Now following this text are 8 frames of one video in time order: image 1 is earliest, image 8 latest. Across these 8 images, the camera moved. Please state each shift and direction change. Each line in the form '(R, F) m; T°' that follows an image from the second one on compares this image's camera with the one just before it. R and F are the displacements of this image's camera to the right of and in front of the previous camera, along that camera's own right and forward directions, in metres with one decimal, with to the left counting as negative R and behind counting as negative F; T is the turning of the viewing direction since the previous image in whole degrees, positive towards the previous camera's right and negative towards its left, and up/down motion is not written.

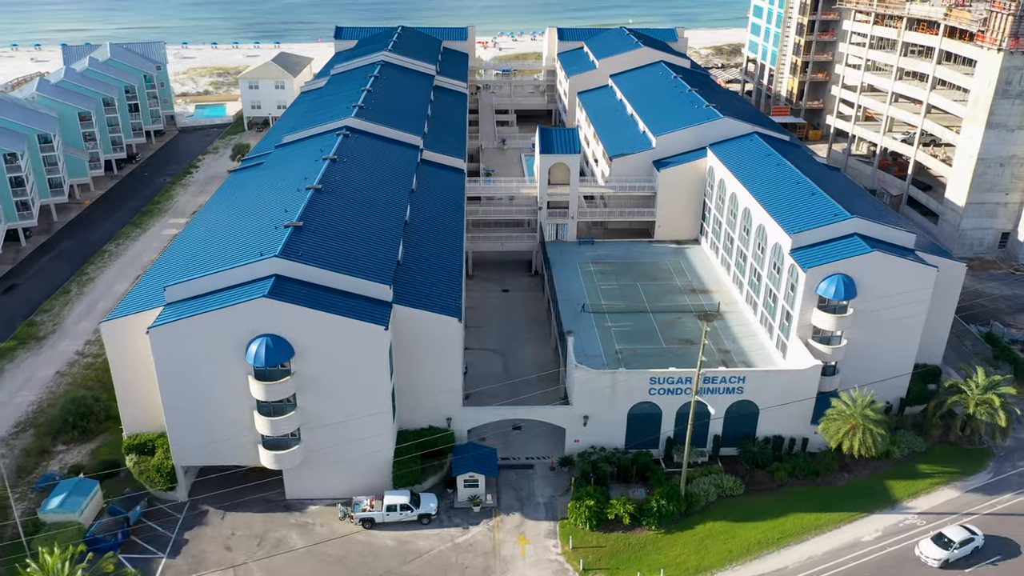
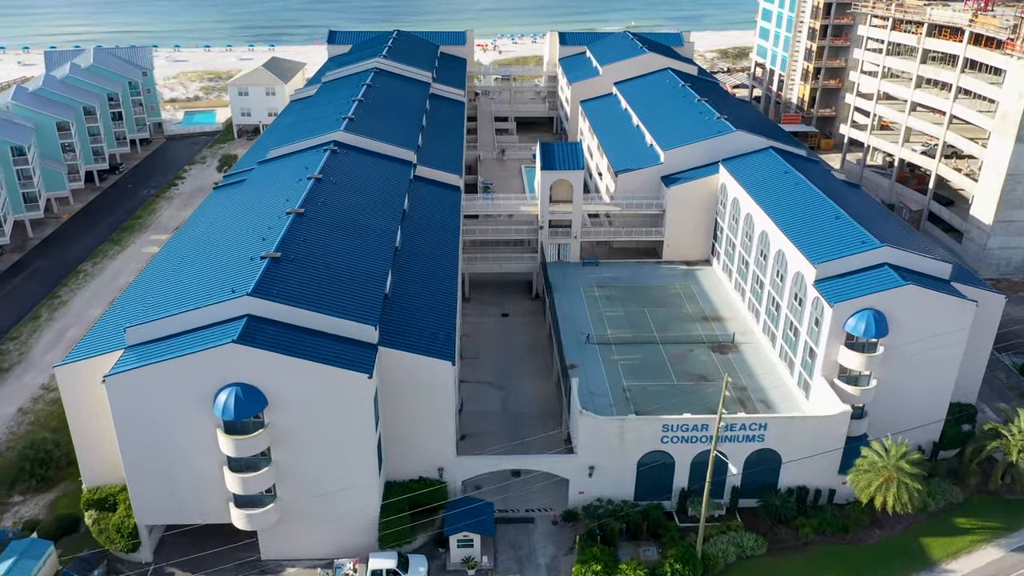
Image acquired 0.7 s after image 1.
(+0.1, +3.6) m; 0°
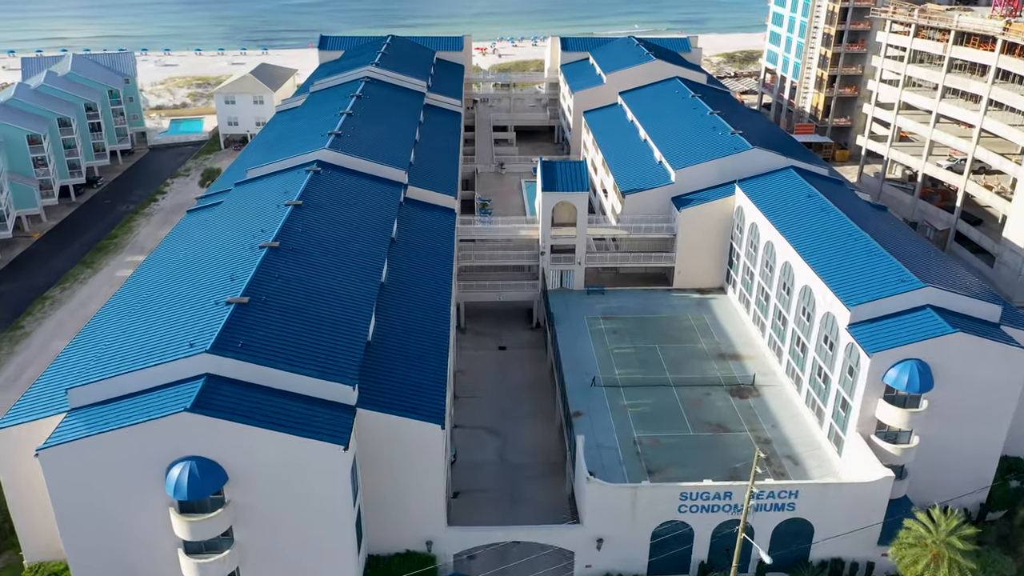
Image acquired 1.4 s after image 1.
(+0.1, +4.2) m; 0°
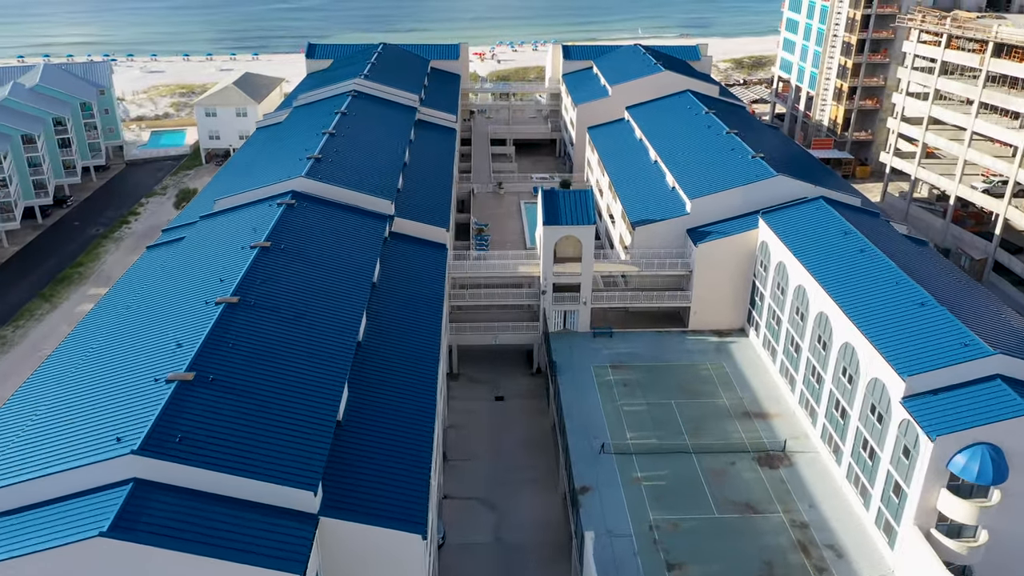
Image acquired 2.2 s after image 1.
(+0.1, +5.2) m; 0°
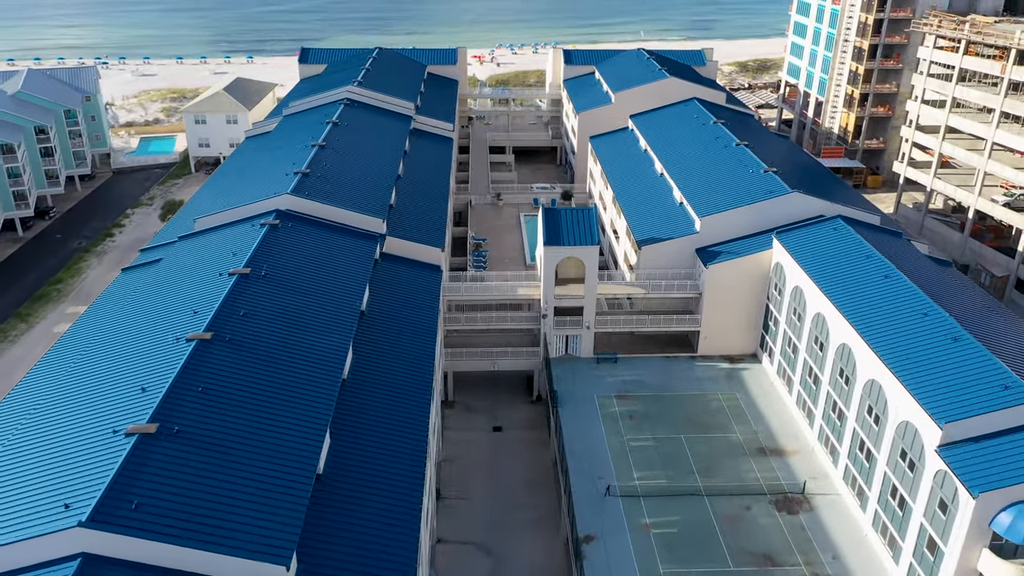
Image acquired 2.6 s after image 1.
(+0.1, +2.7) m; 0°
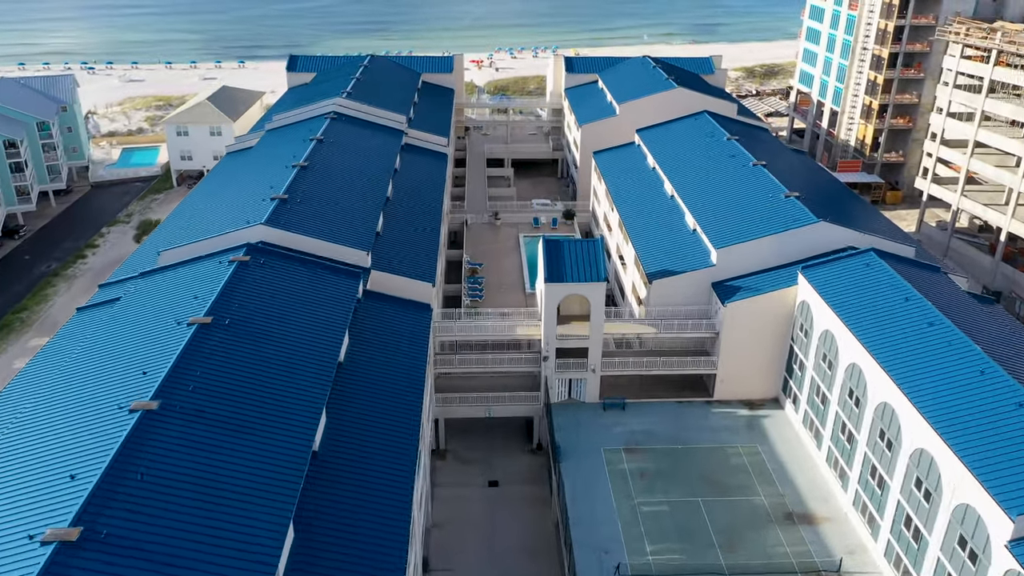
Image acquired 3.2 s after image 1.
(+0.1, +4.1) m; 0°
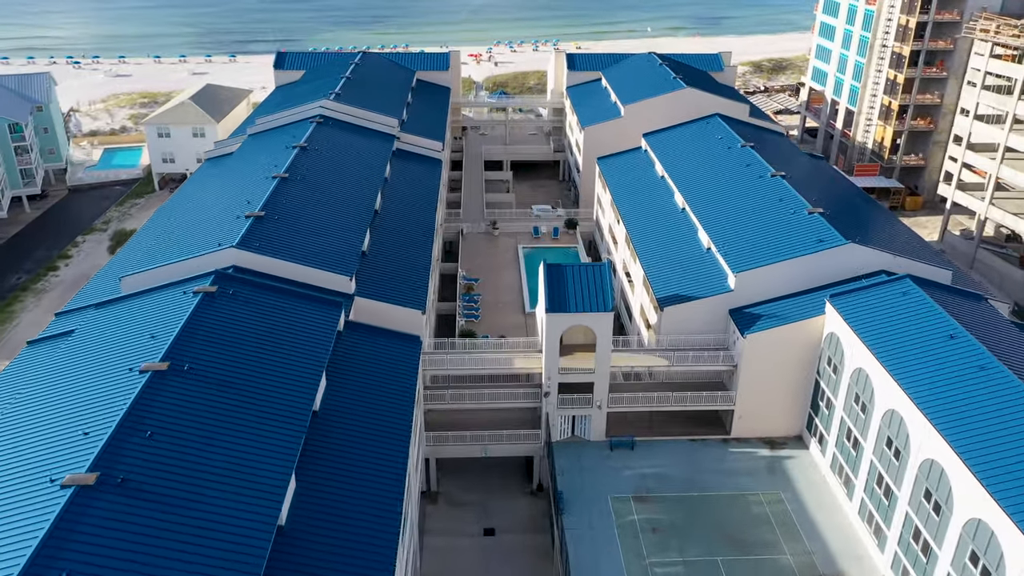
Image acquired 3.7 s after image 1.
(+0.1, +3.7) m; 0°
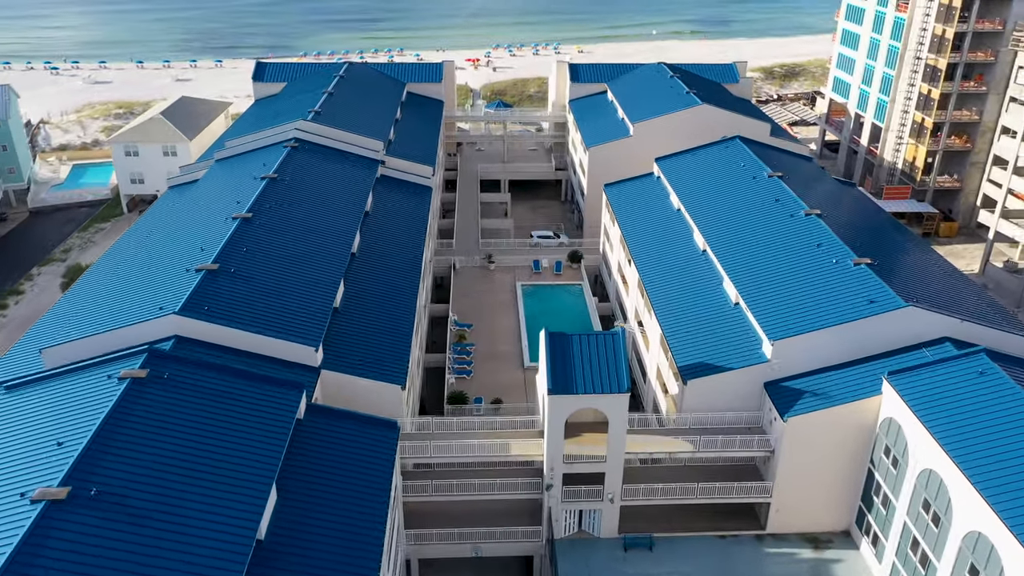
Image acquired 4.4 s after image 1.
(+0.2, +5.7) m; 0°
